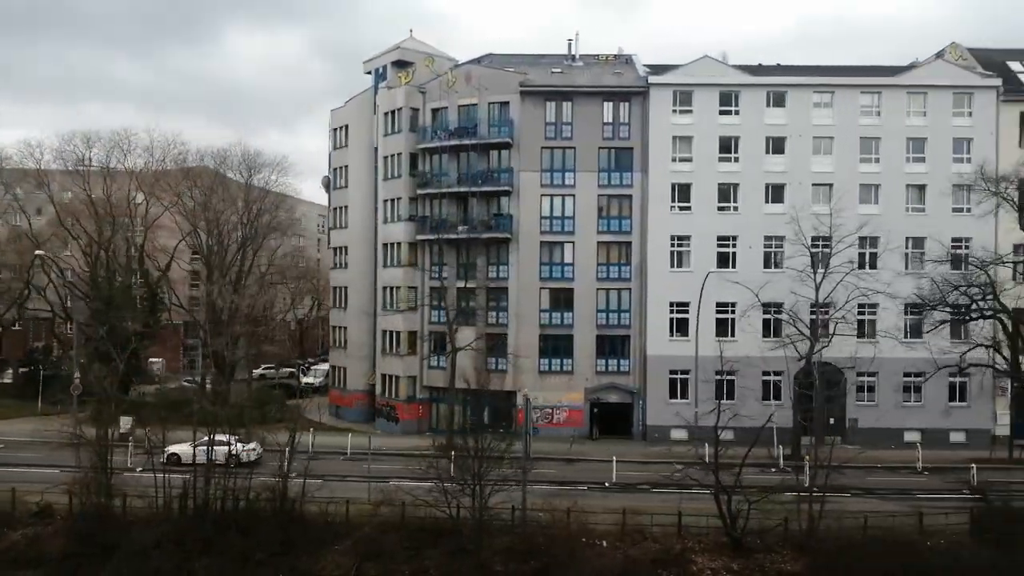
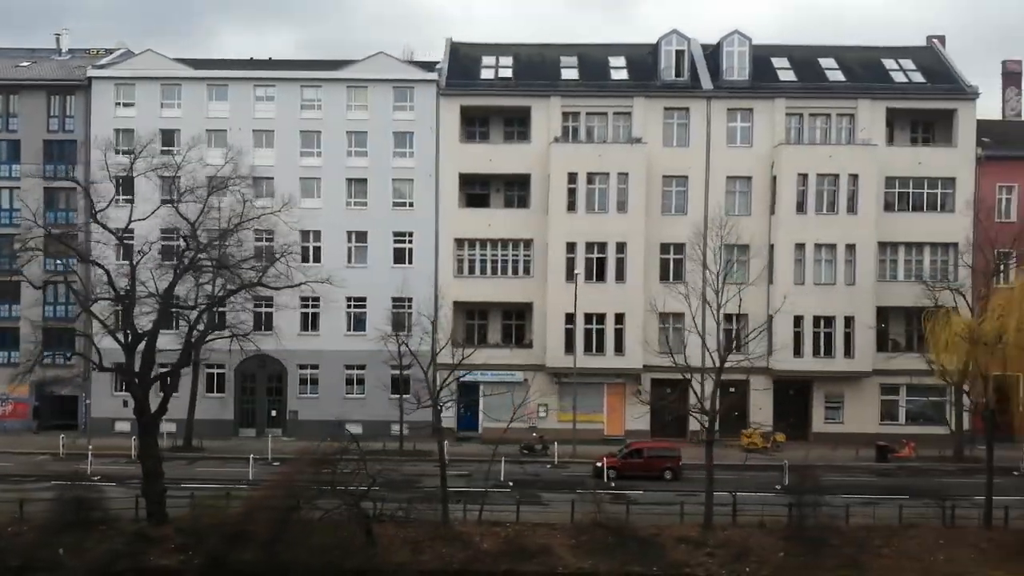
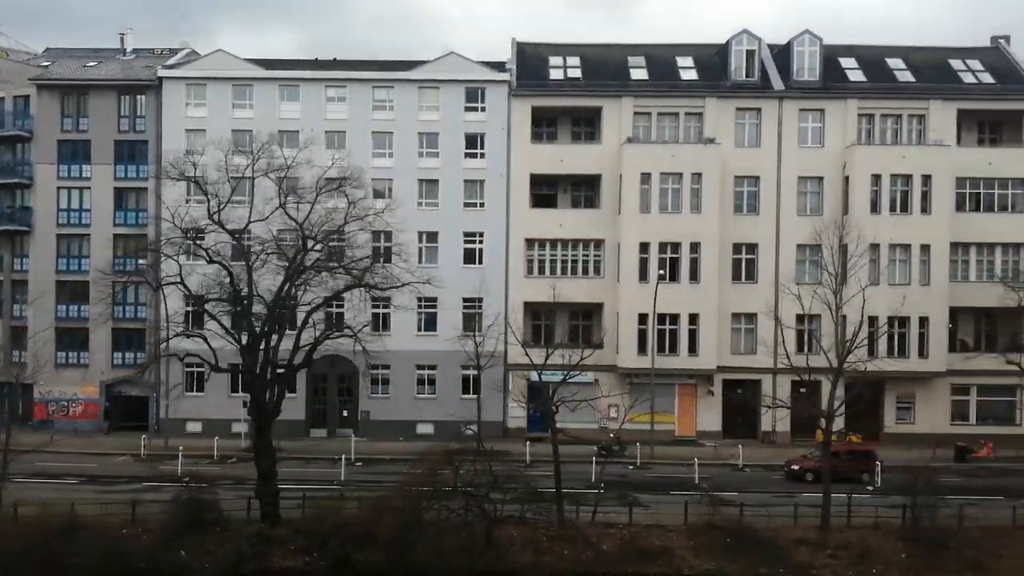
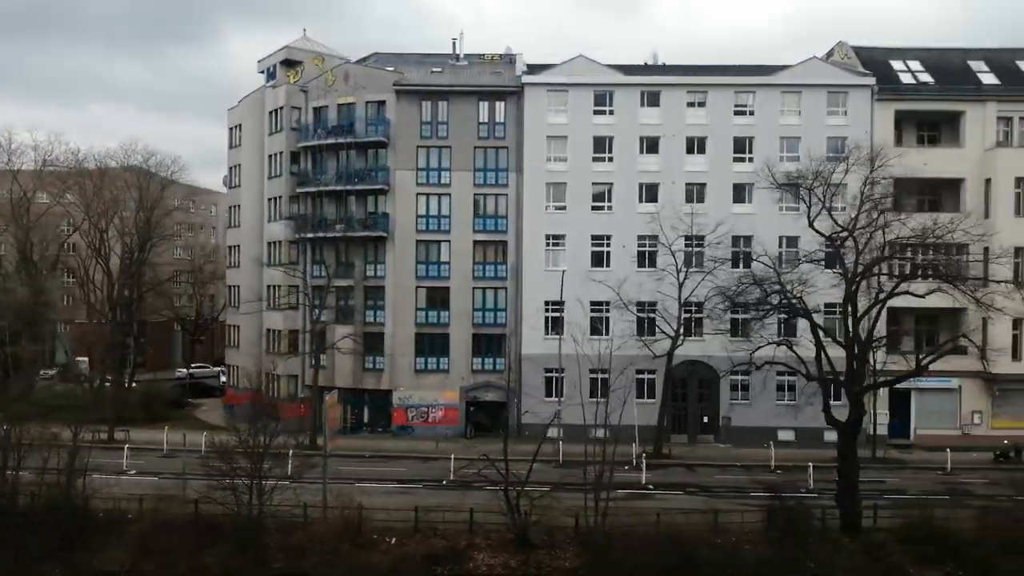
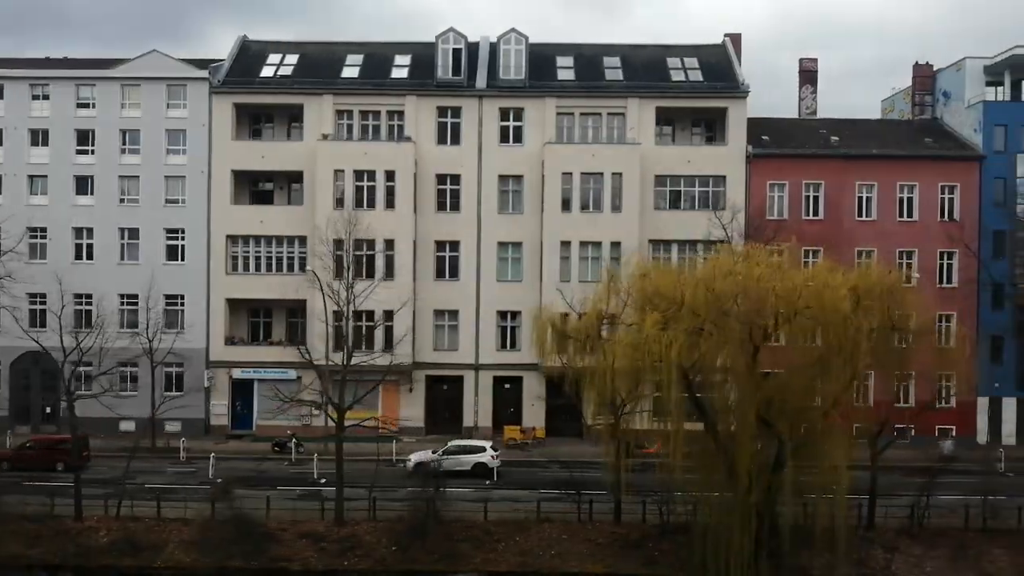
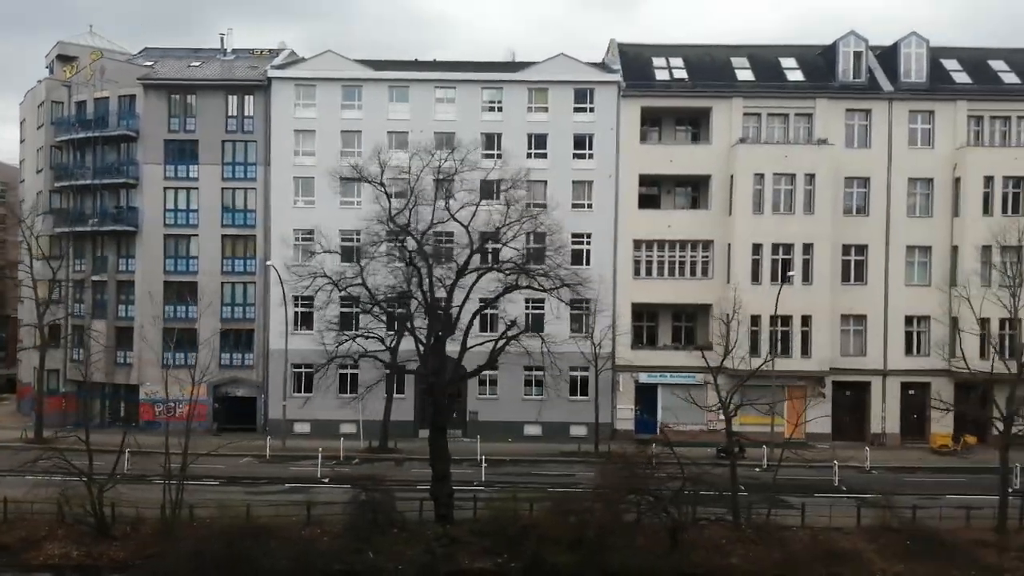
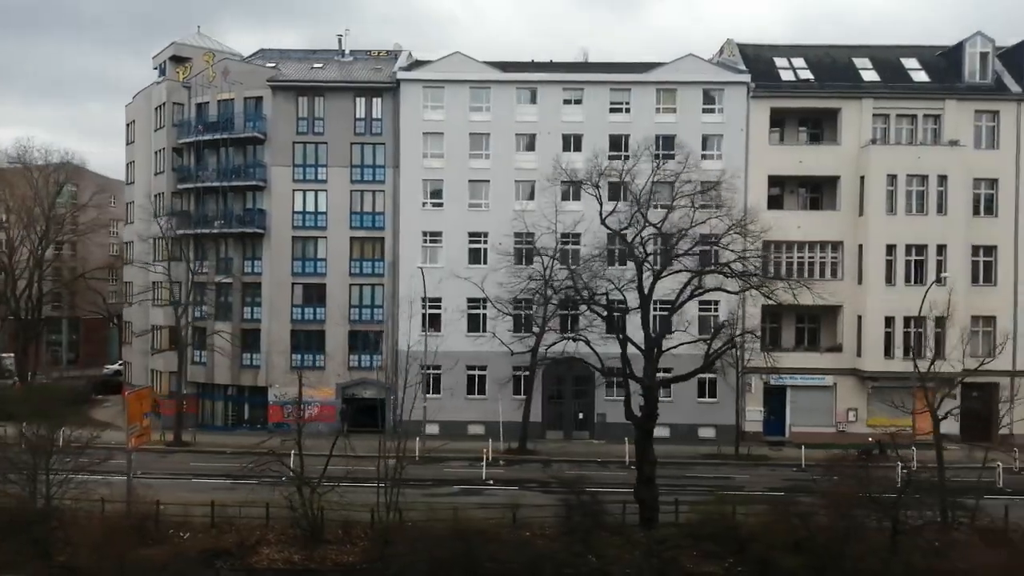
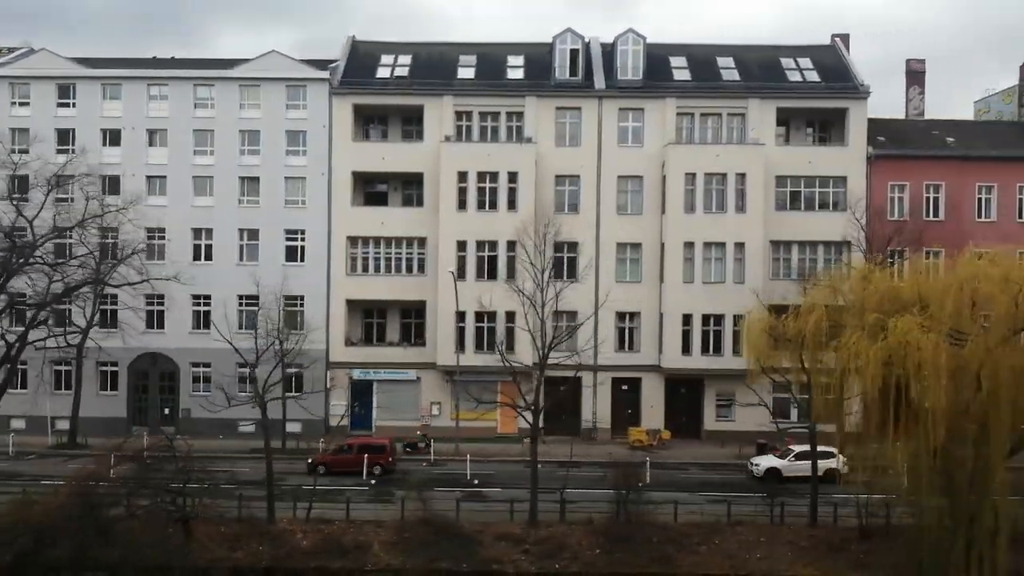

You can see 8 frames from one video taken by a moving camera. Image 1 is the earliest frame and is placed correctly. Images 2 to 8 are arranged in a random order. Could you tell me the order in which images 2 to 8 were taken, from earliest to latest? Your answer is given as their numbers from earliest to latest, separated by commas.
4, 7, 6, 3, 2, 8, 5
